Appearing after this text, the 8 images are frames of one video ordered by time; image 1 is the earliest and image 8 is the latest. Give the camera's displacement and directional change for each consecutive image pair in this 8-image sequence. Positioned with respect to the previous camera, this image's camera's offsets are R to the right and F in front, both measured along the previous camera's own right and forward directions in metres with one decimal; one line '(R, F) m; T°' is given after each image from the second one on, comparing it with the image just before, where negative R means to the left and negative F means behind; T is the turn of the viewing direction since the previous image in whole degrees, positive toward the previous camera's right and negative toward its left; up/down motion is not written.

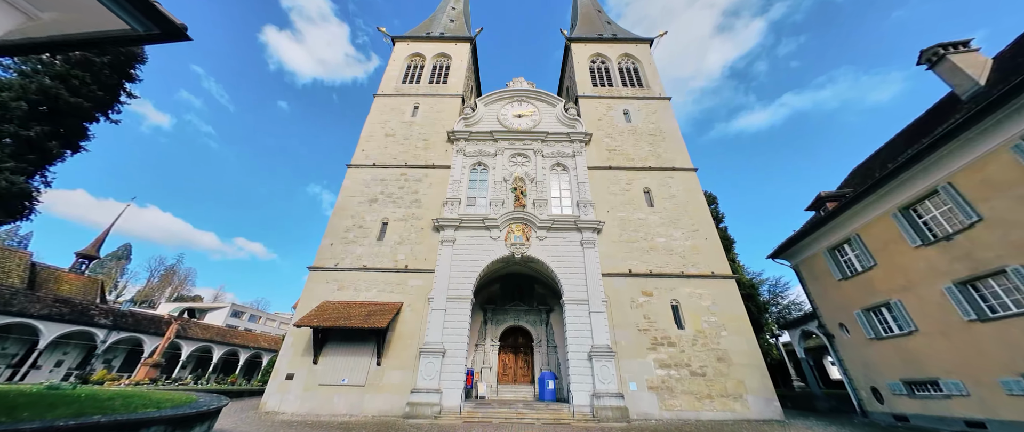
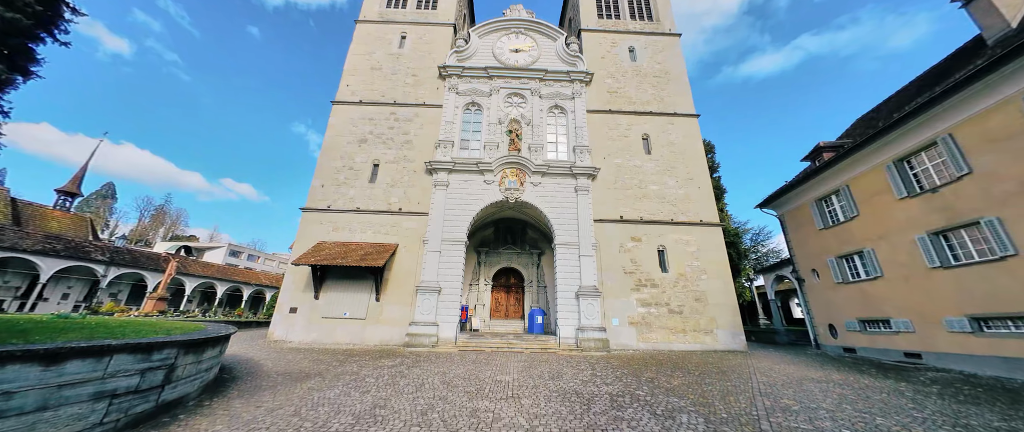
(0.0, 0.0) m; +1°
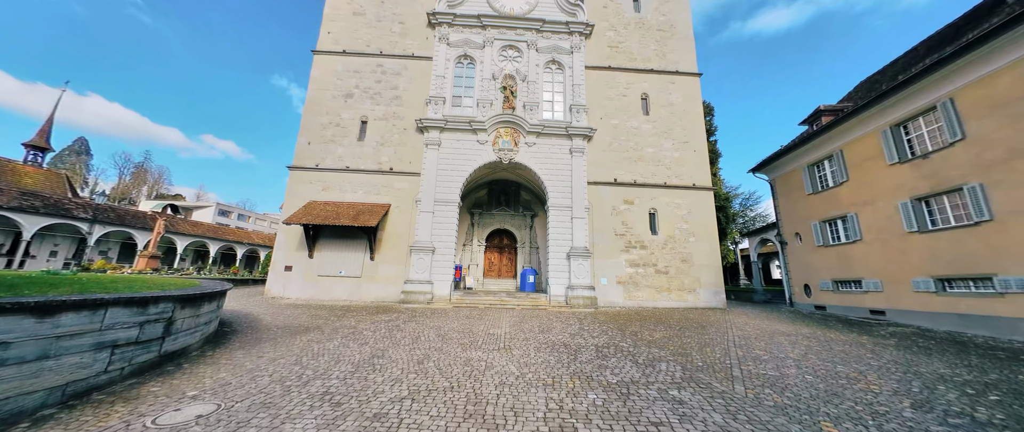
(0.0, 0.0) m; +1°
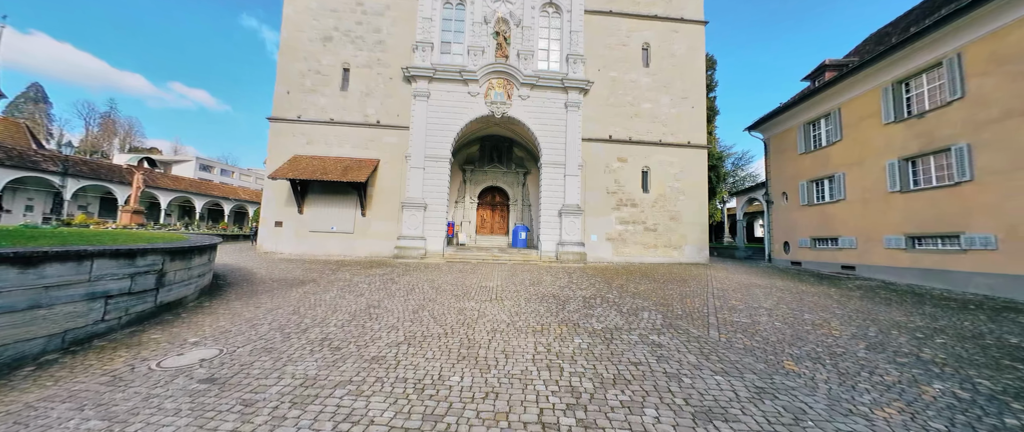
(0.0, 0.0) m; +1°
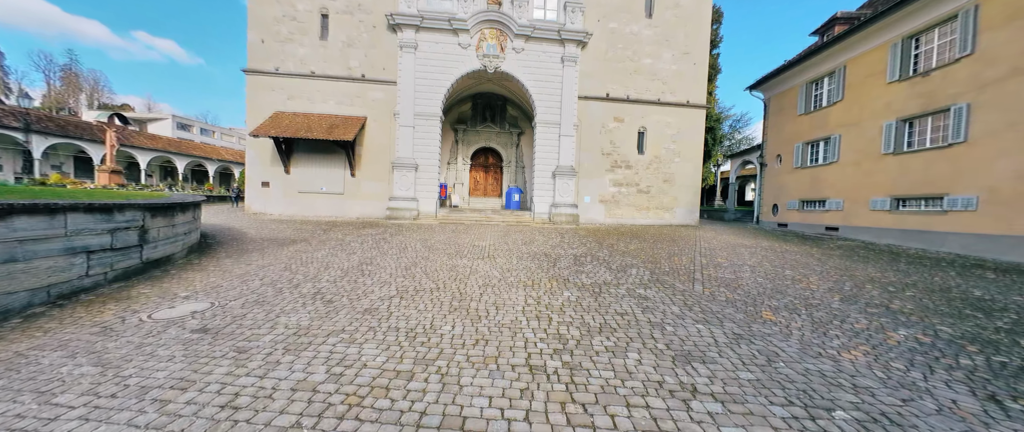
(0.0, 0.0) m; +1°
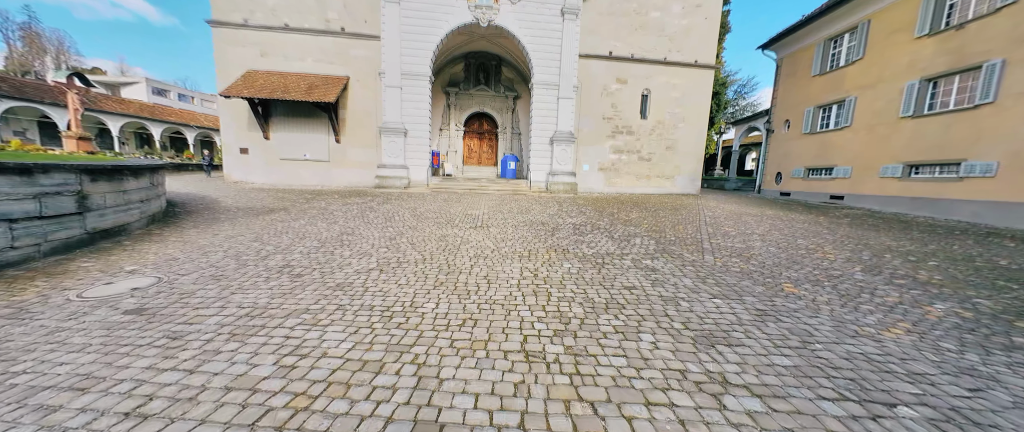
(0.0, +0.5) m; +1°
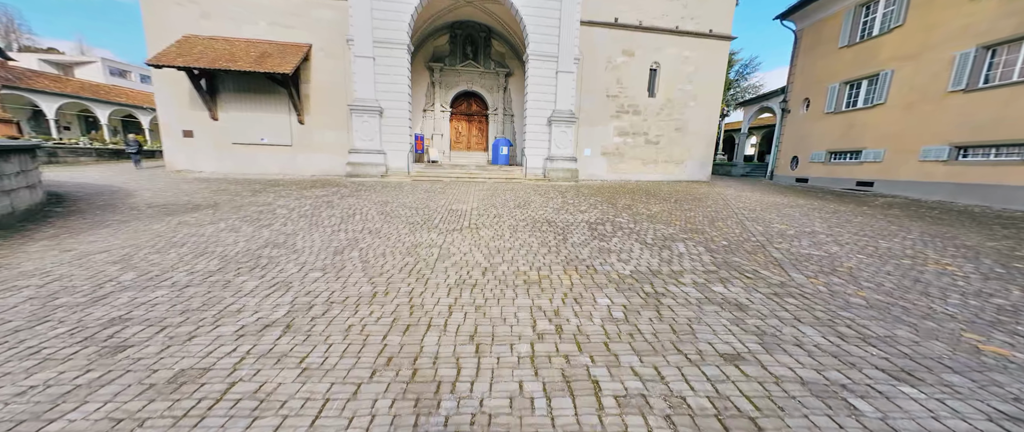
(-0.1, +1.5) m; +1°
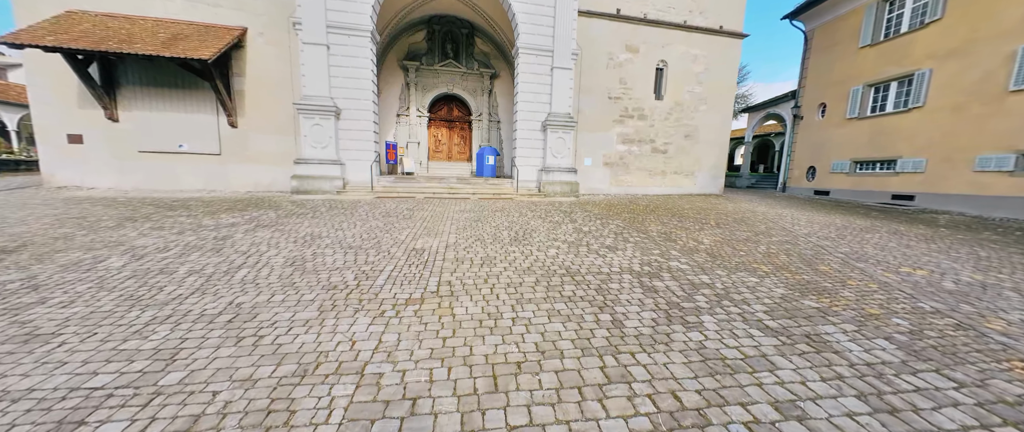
(-0.1, +2.1) m; +3°
